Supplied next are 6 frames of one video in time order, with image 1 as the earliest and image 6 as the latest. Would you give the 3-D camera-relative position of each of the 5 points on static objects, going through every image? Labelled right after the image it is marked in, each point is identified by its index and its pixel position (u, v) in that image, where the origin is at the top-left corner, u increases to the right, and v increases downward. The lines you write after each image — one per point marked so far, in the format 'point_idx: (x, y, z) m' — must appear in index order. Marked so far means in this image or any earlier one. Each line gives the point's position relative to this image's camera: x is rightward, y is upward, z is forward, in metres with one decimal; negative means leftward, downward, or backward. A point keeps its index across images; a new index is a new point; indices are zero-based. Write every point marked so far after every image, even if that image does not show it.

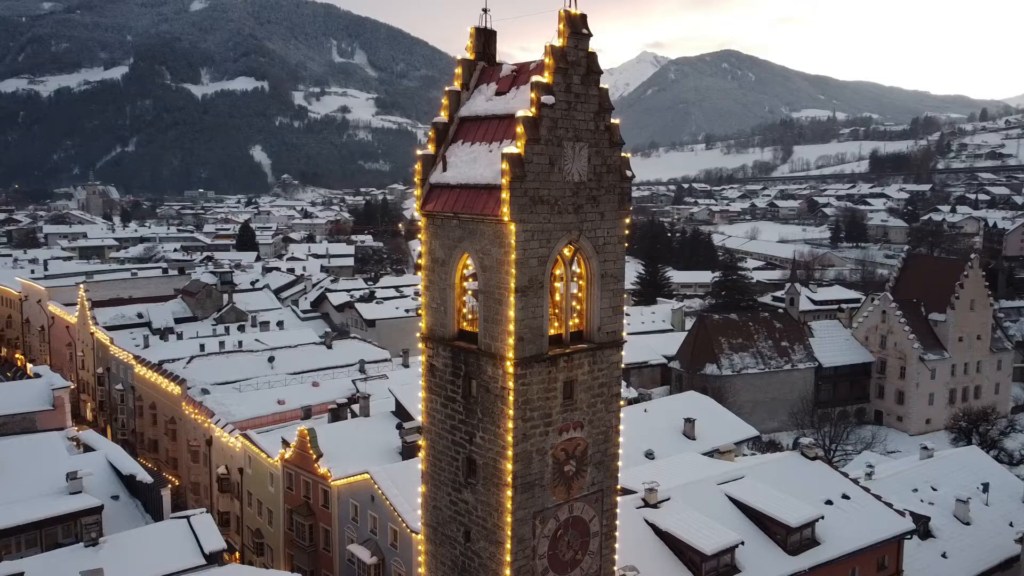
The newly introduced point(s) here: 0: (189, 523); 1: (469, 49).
0: (-7.8, -5.7, +19.6) m
1: (-0.7, +3.8, +12.9) m
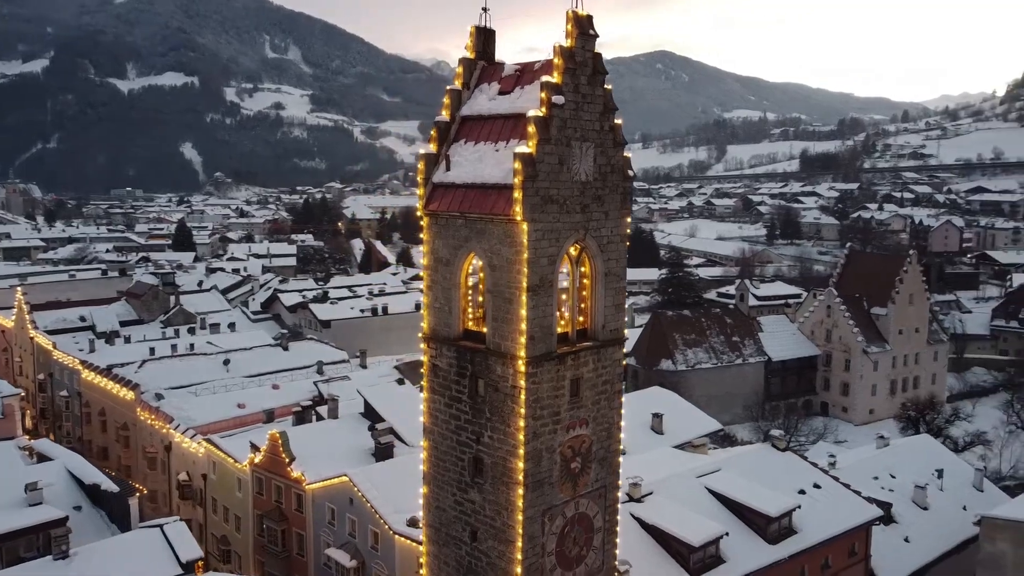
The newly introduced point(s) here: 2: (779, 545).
0: (-8.3, -5.7, +19.1) m
1: (-0.7, +3.8, +12.9) m
2: (+6.0, -5.7, +18.0) m
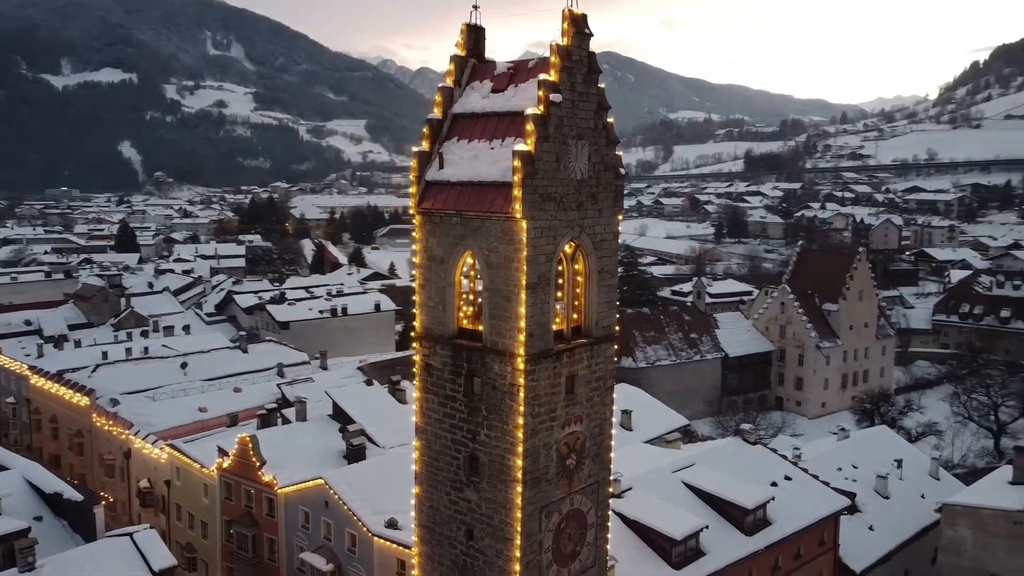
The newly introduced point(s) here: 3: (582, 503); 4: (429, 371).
0: (-8.7, -5.8, +18.5) m
1: (-0.8, +3.8, +12.8) m
2: (+5.6, -5.7, +18.4) m
3: (+1.1, -3.4, +12.8) m
4: (-1.3, -1.3, +12.6) m
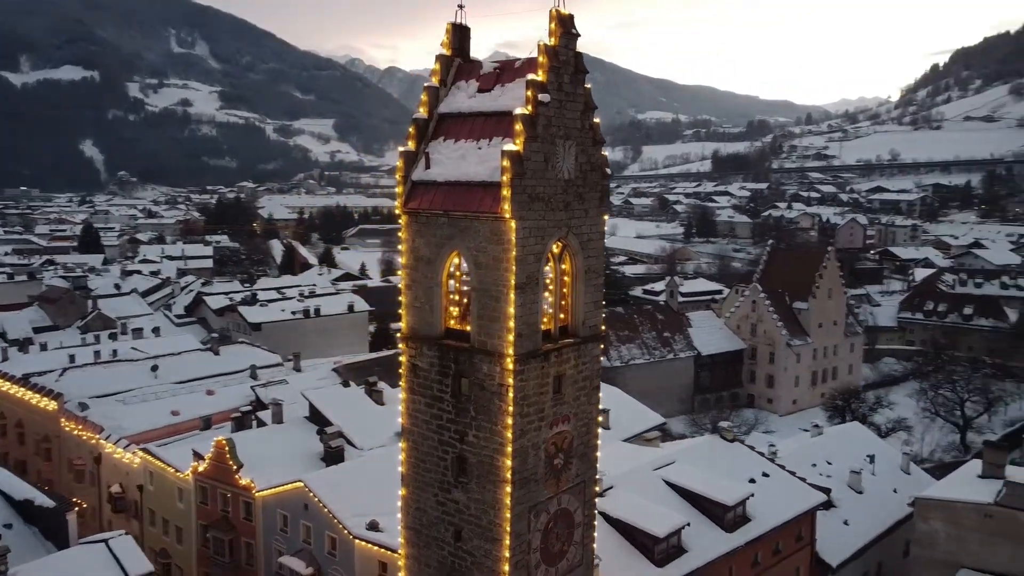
0: (-9.1, -5.8, +18.2) m
1: (-1.1, +3.8, +12.8) m
2: (+5.2, -5.6, +18.6) m
3: (+0.9, -3.4, +12.8) m
4: (-1.5, -1.3, +12.6) m
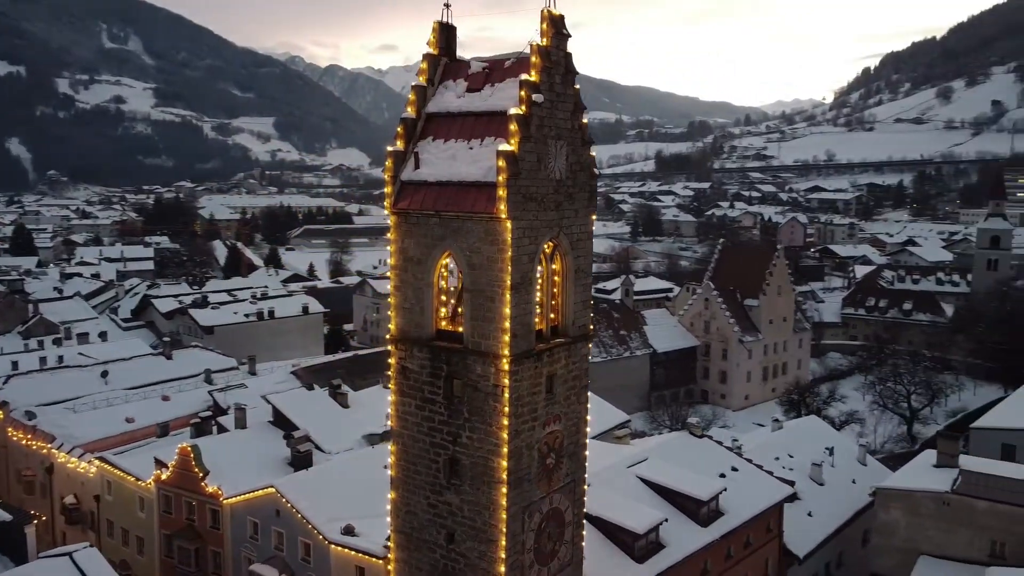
0: (-9.6, -5.9, +17.5) m
1: (-1.3, +3.8, +12.7) m
2: (+4.6, -5.6, +18.9) m
3: (+0.8, -3.4, +12.8) m
4: (-1.6, -1.3, +12.4) m
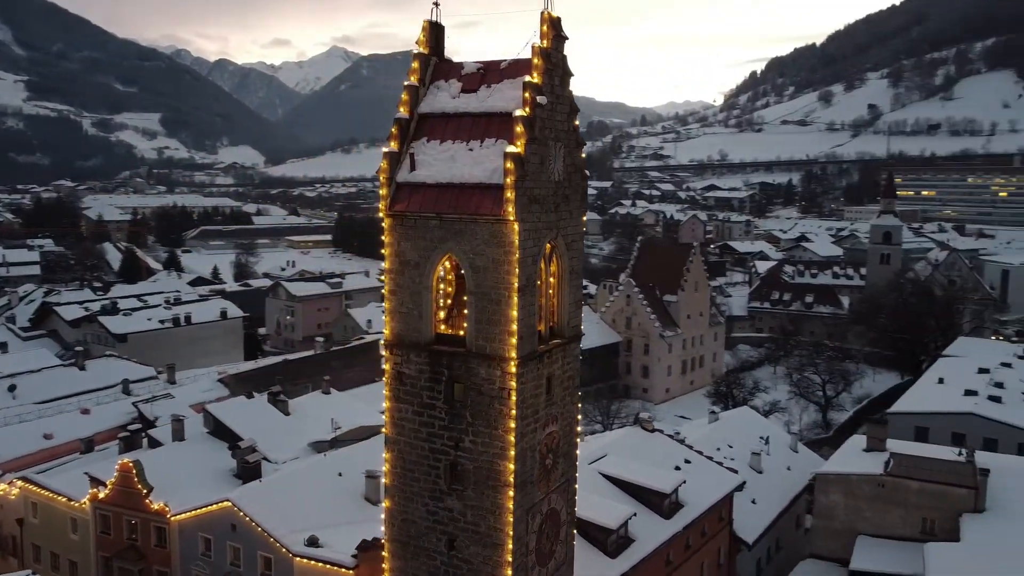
0: (-10.1, -6.1, +16.3) m
1: (-1.4, +3.8, +12.4) m
2: (+3.8, -5.5, +19.4) m
3: (+0.7, -3.4, +12.9) m
4: (-1.7, -1.4, +12.2) m
